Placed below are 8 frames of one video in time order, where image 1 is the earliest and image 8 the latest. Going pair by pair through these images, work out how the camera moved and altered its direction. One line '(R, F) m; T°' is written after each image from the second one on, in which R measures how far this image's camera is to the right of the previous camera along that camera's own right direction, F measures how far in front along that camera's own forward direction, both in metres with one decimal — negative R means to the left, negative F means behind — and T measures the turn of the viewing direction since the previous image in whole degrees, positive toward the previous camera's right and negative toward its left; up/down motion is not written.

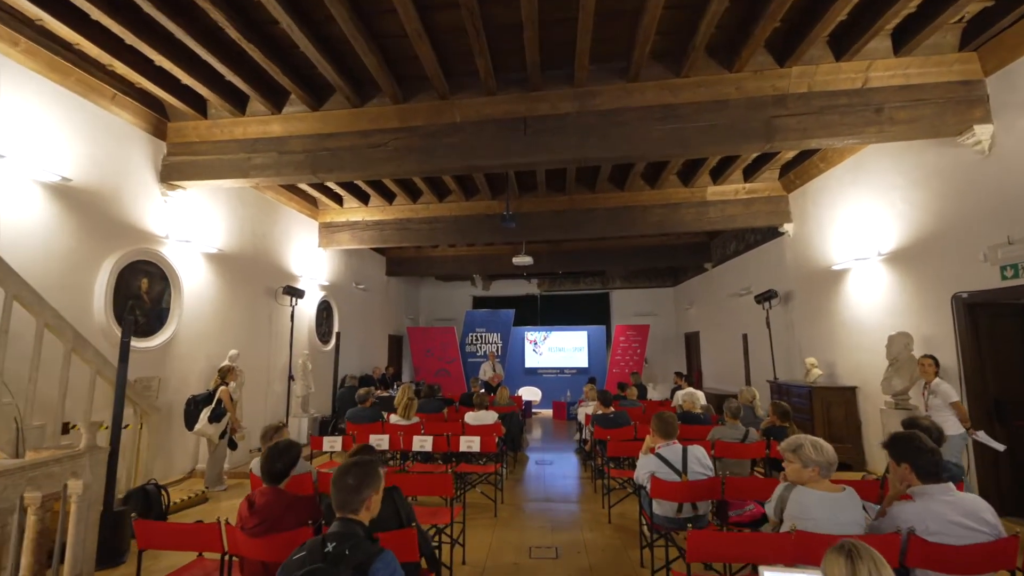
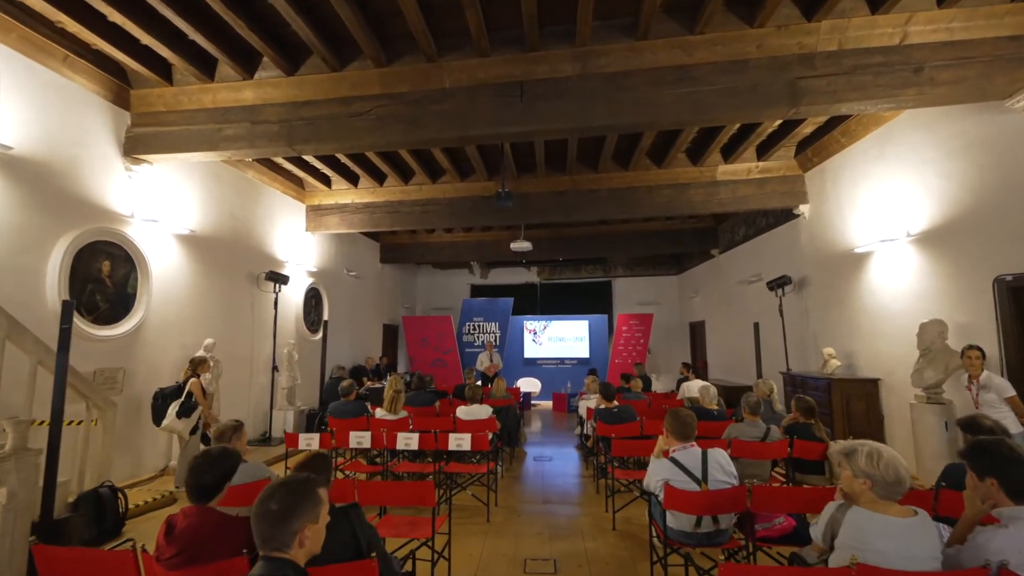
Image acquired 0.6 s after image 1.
(0.0, +0.4) m; 0°
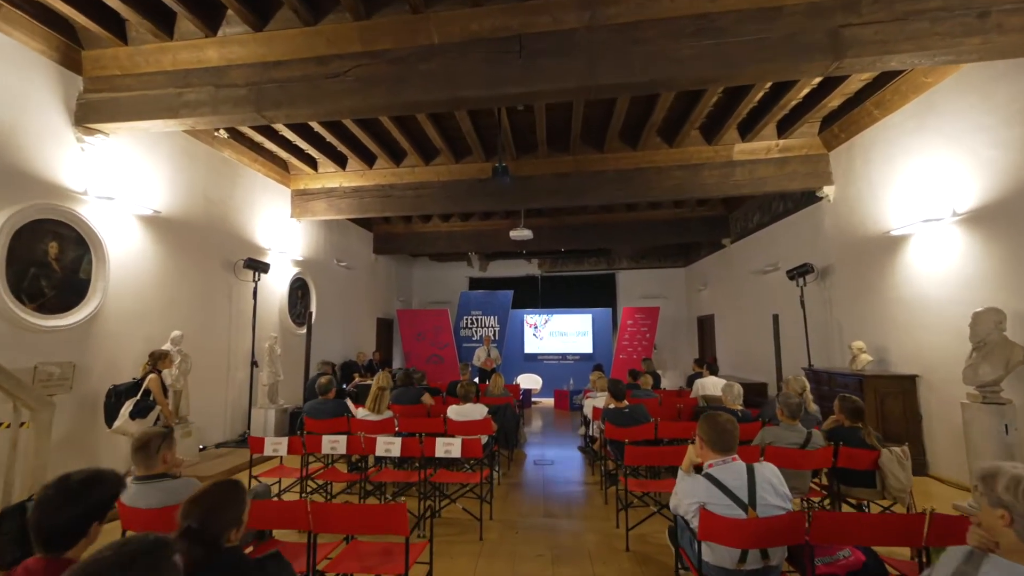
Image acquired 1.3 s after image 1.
(0.0, +0.5) m; 0°
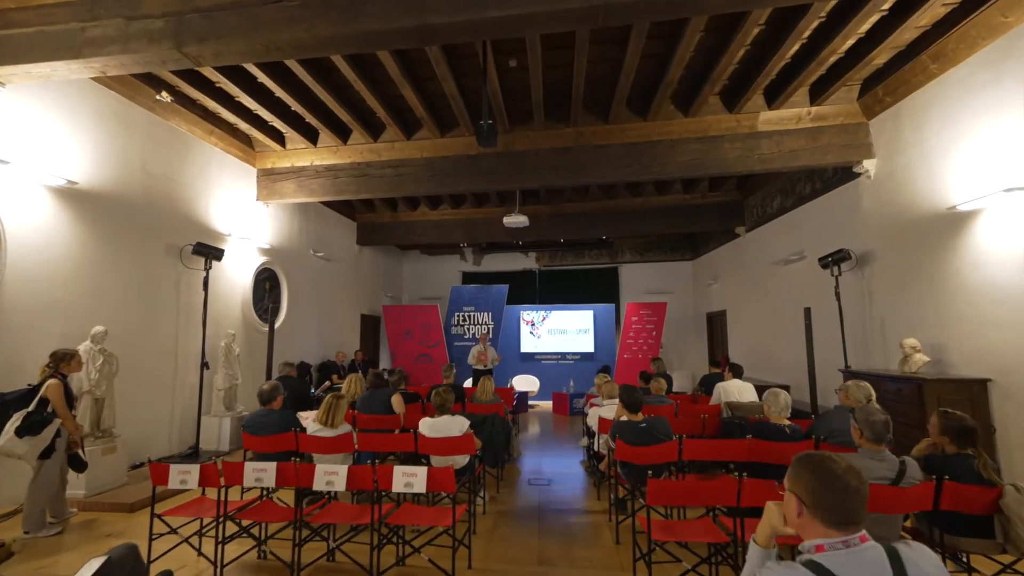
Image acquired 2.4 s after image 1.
(+0.1, +0.7) m; 0°
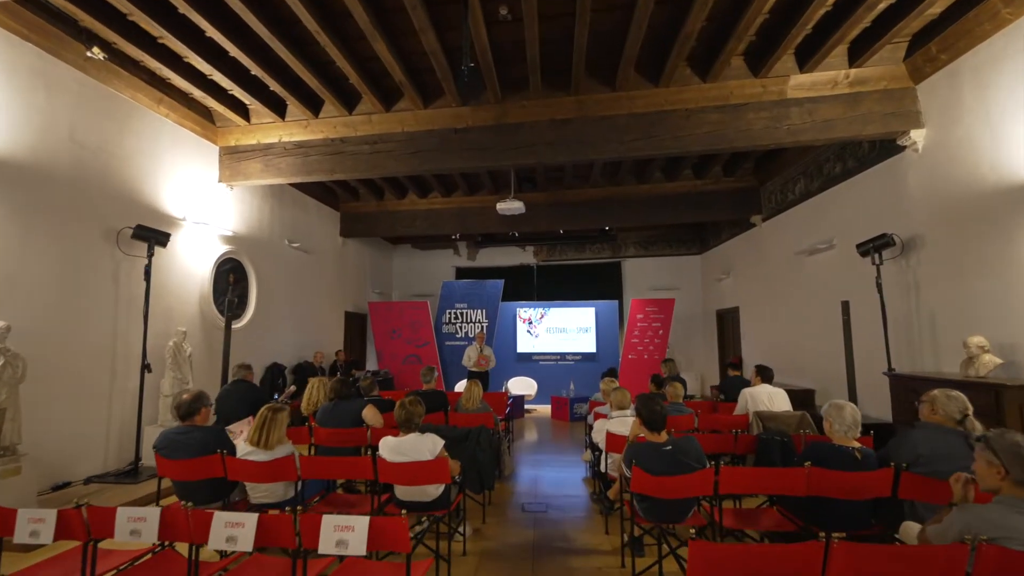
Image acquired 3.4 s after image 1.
(+0.1, +0.7) m; 0°
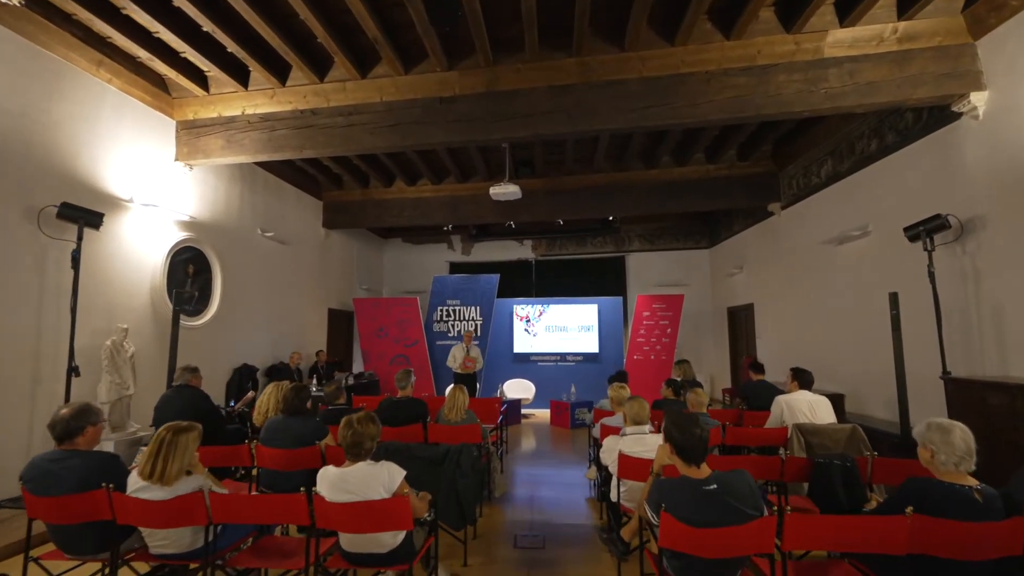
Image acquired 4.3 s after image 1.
(+0.1, +0.6) m; 0°
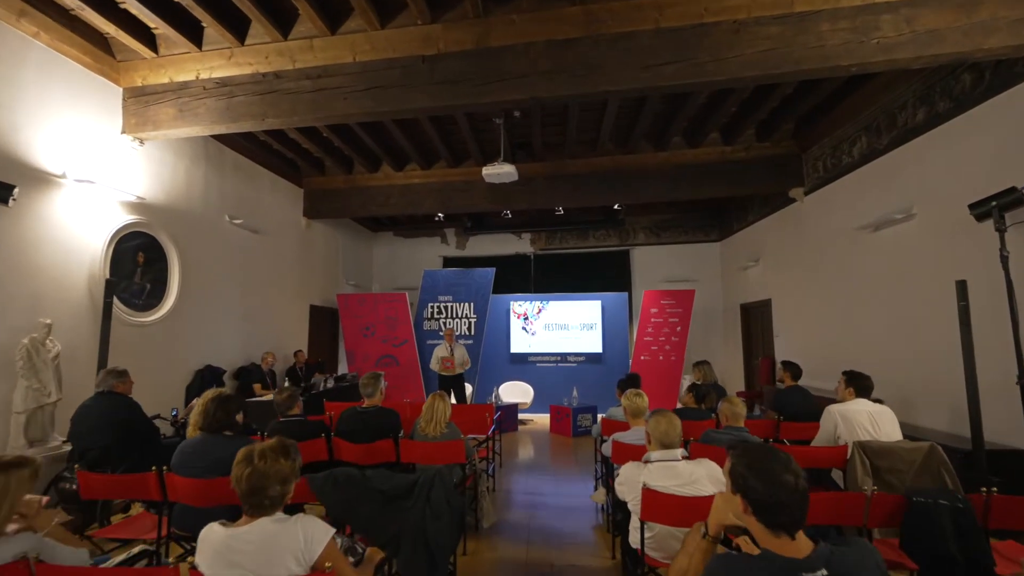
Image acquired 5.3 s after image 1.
(0.0, +0.6) m; 0°
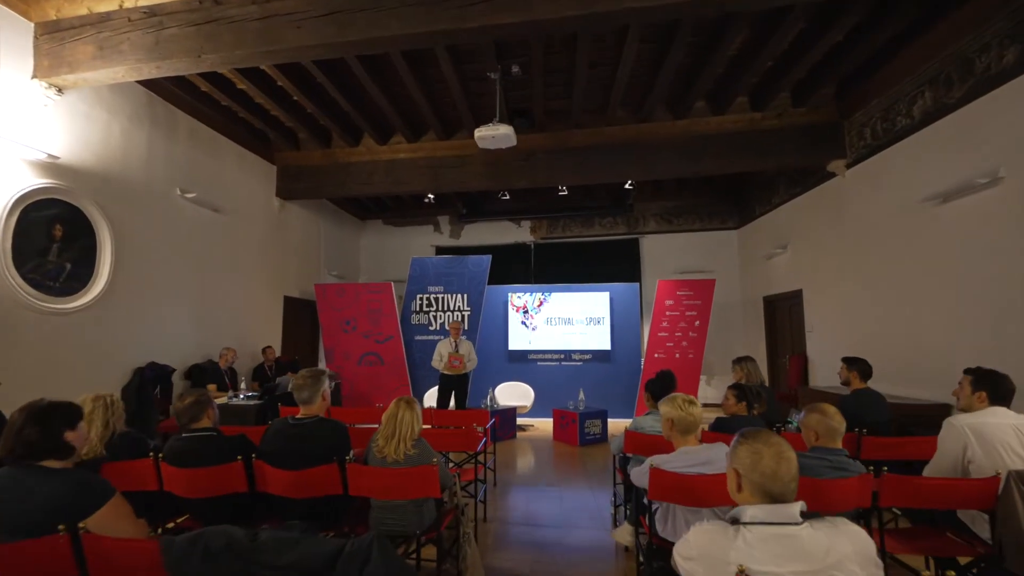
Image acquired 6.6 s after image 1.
(0.0, +0.8) m; 0°
